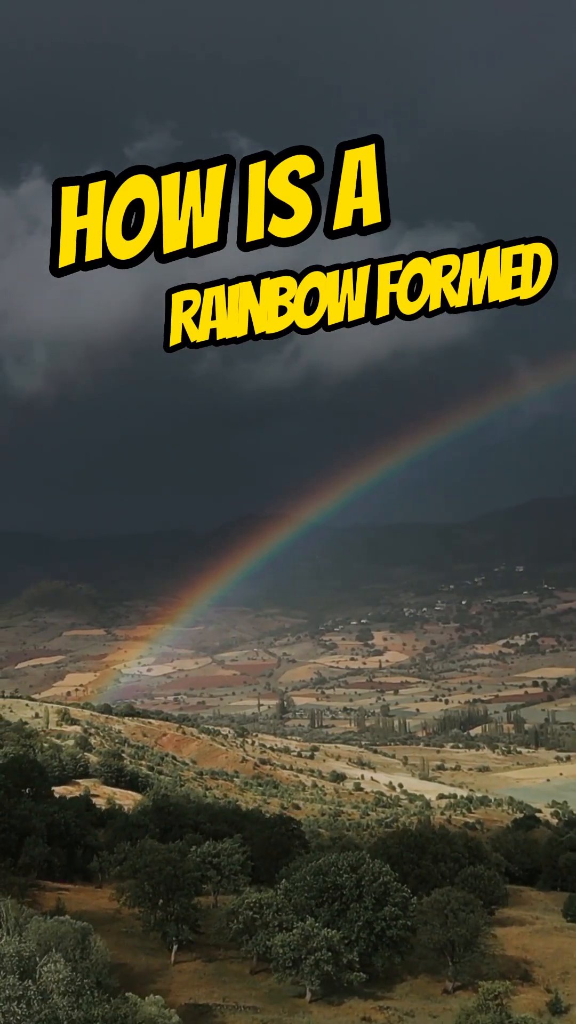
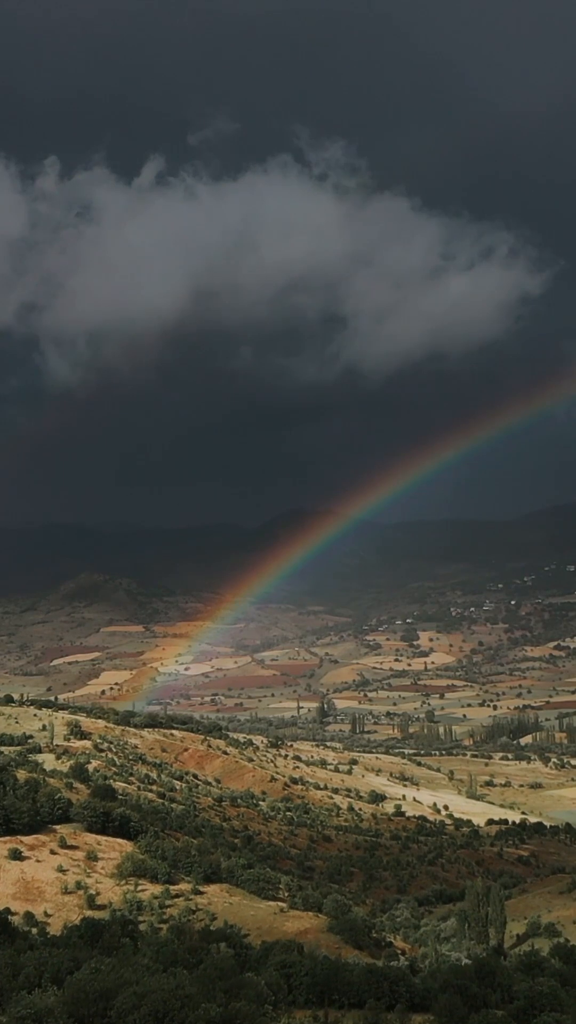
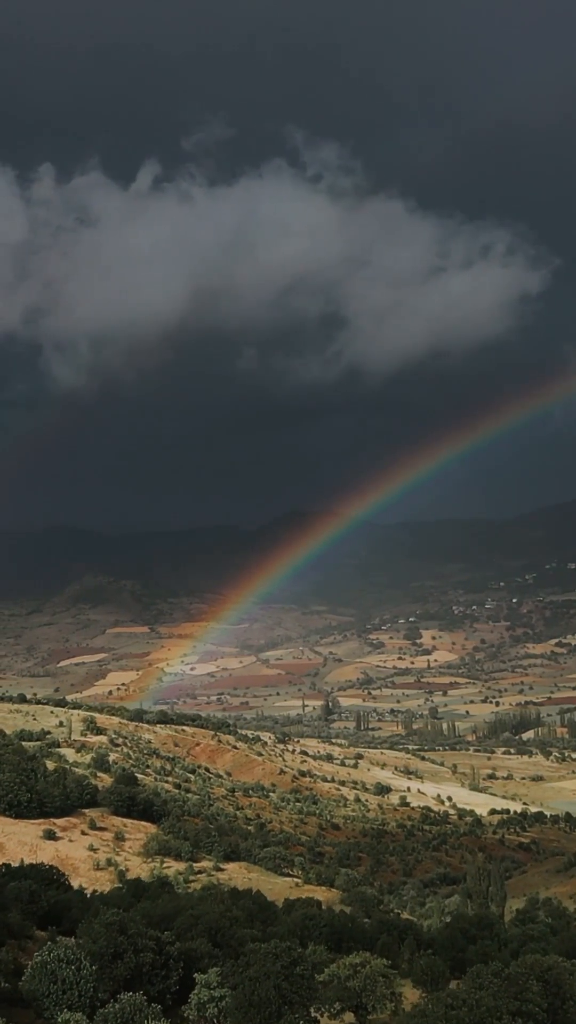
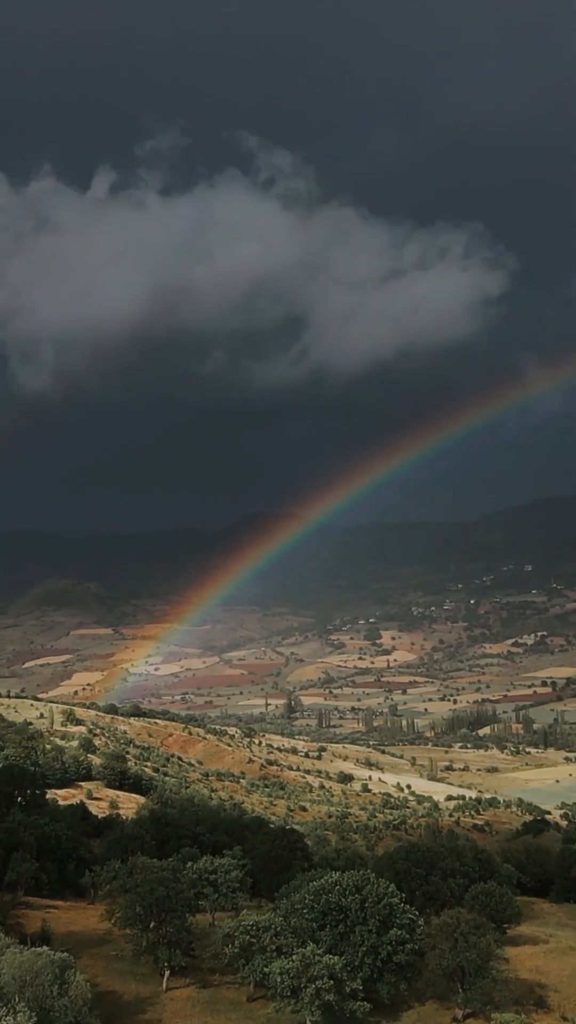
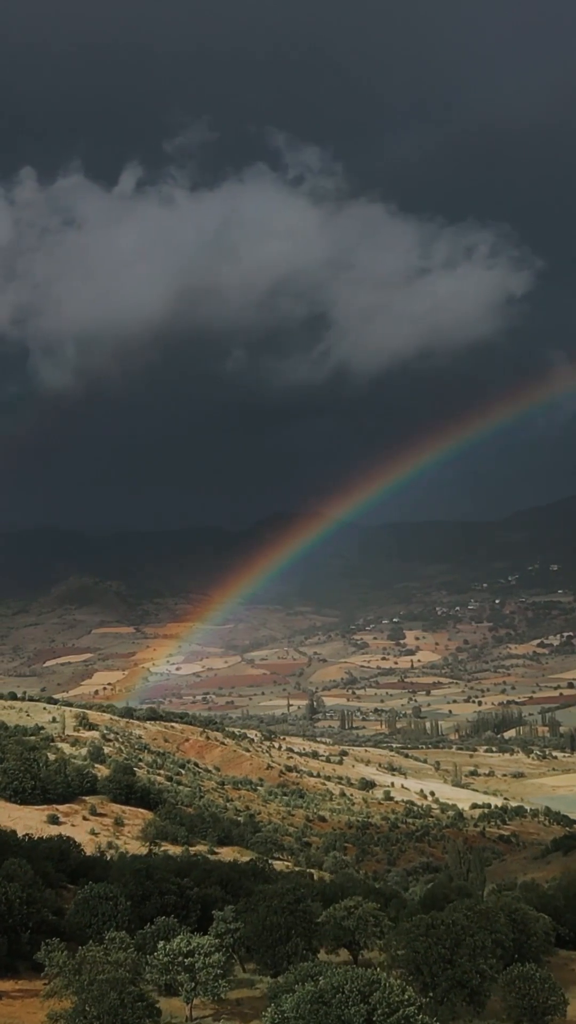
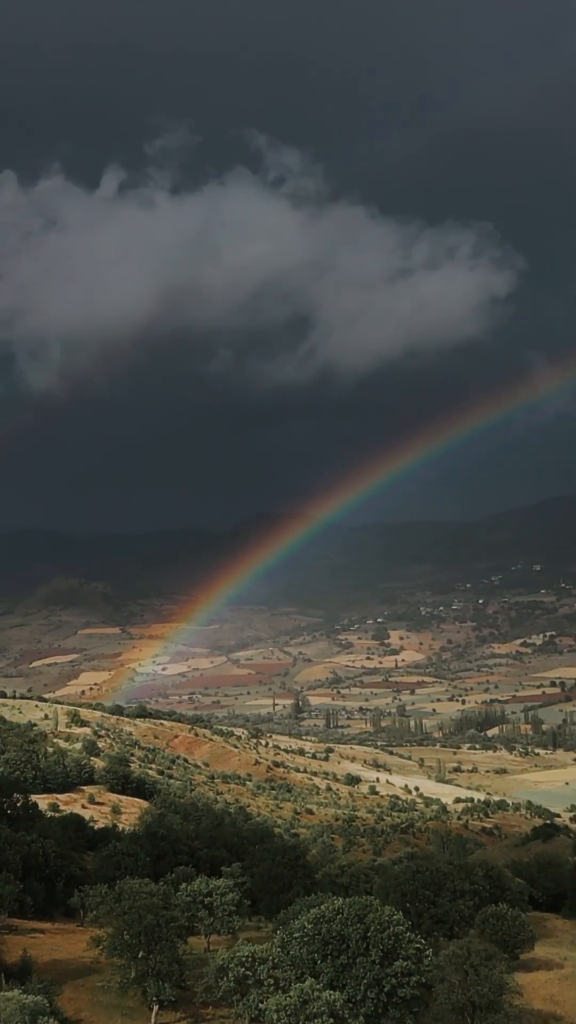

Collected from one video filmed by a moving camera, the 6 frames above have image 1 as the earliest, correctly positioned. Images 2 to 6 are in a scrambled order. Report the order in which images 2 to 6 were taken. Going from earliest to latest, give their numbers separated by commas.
4, 6, 5, 3, 2
